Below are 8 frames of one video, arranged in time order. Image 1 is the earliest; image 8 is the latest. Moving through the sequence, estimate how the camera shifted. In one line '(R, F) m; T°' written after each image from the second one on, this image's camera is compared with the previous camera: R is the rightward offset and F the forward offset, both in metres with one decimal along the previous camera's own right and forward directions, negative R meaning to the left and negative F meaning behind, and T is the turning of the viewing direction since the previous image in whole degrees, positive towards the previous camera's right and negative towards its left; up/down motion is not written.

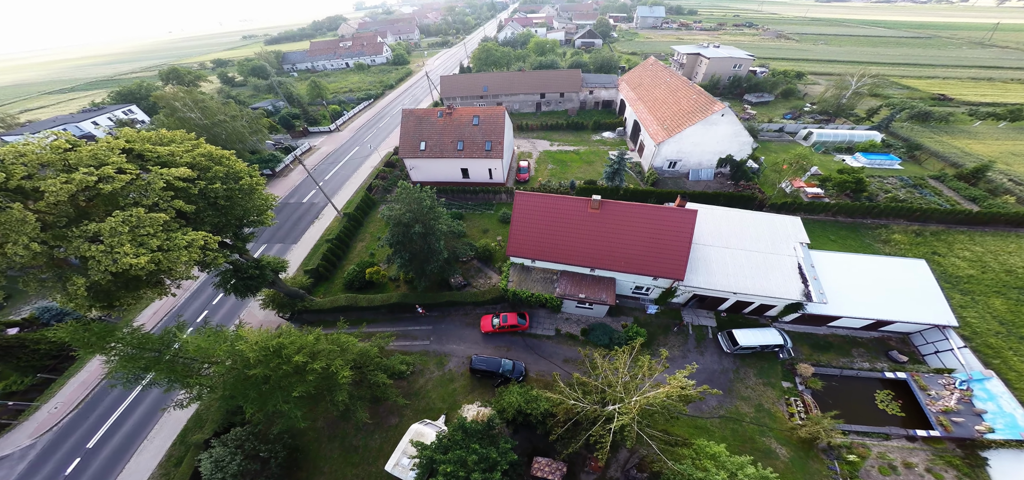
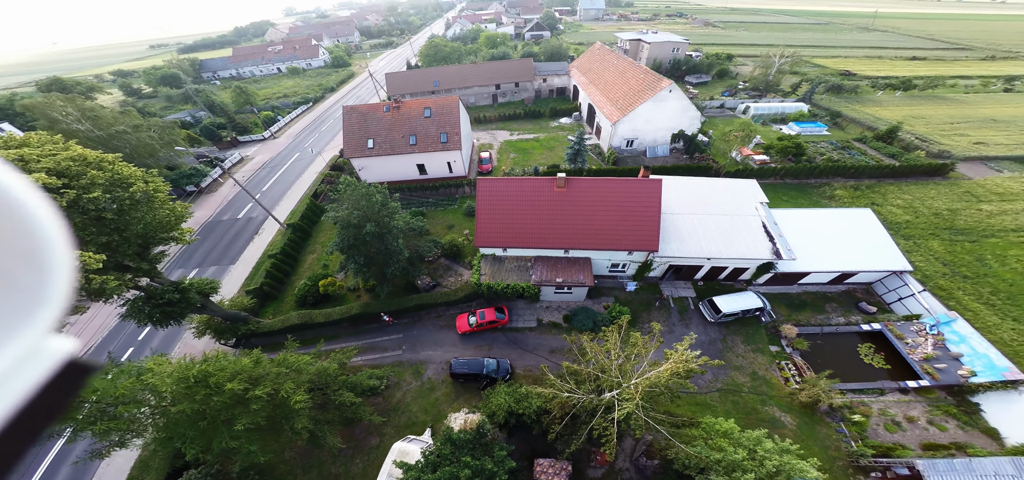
(-0.3, +1.7) m; +6°
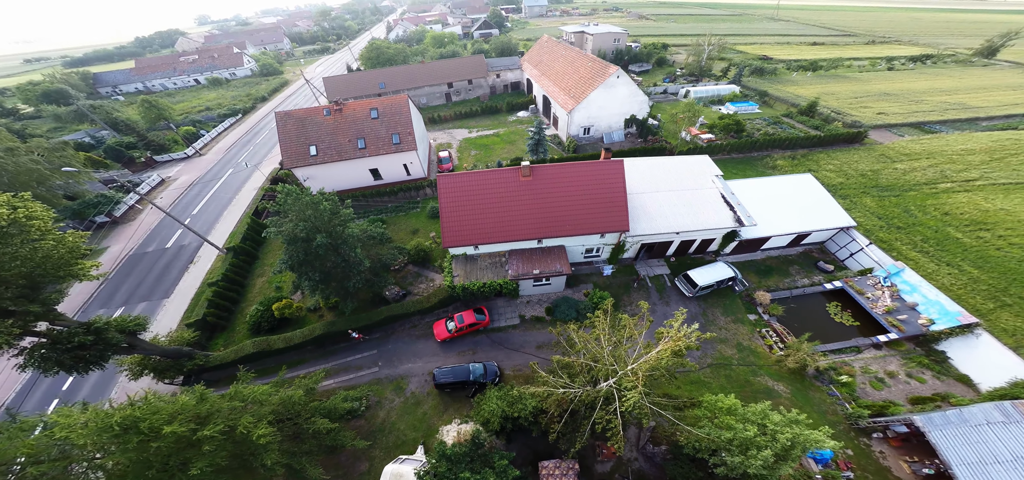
(-0.5, +1.1) m; +7°
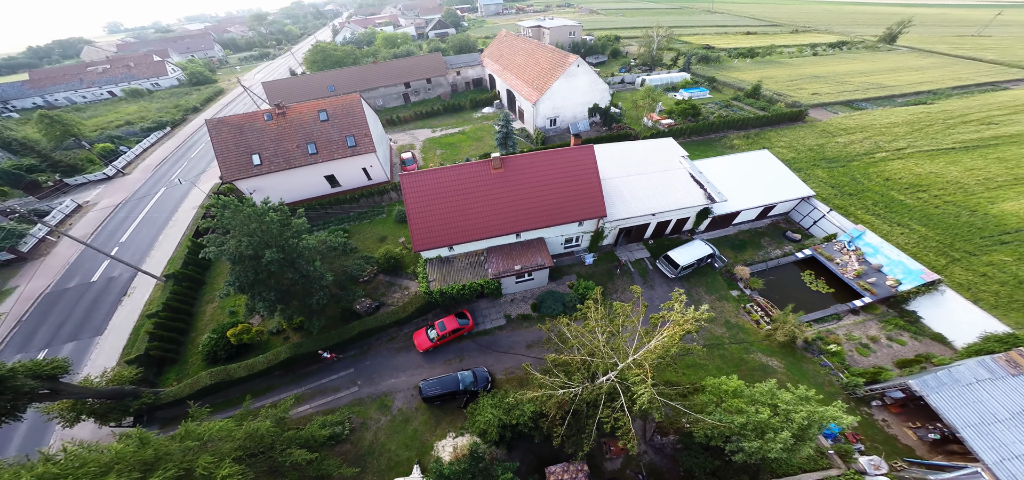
(-0.5, +1.1) m; +5°
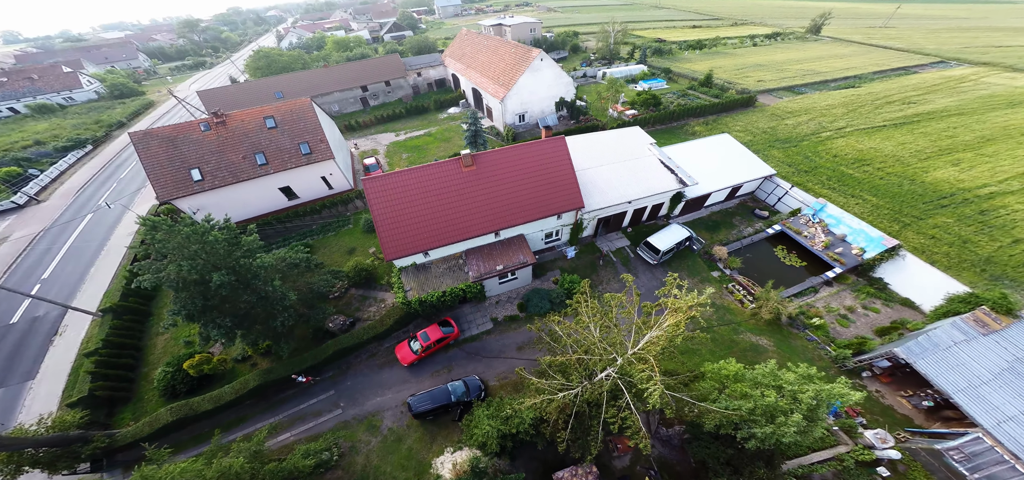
(-0.4, +0.8) m; +5°
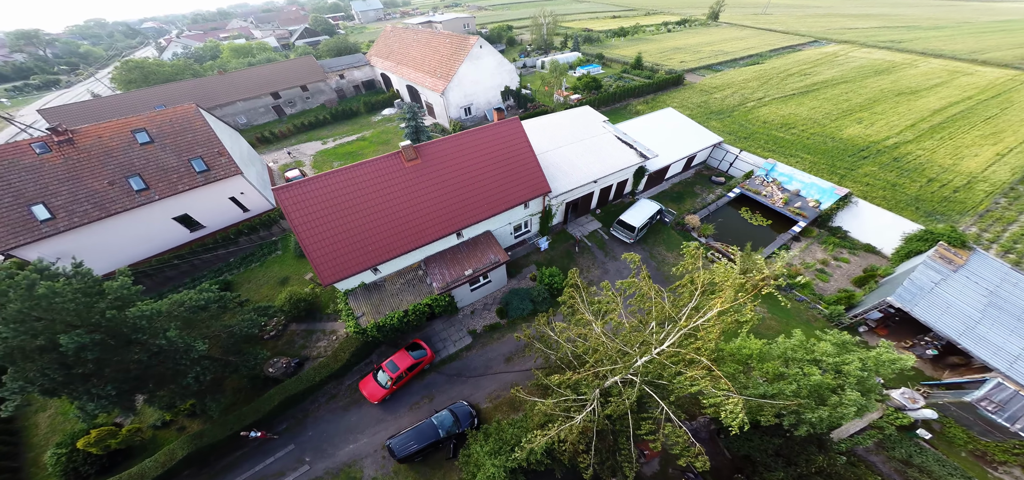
(-0.7, +2.6) m; +8°
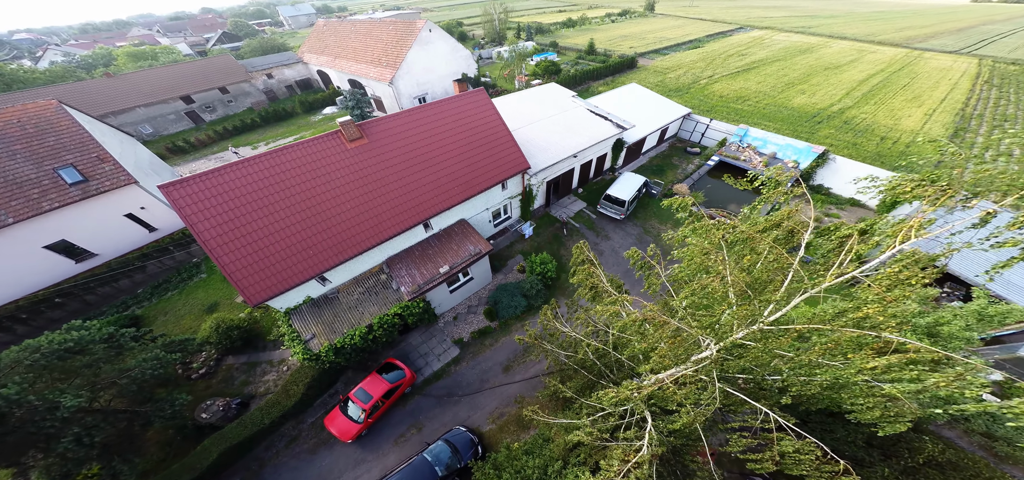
(-0.9, +2.8) m; +7°
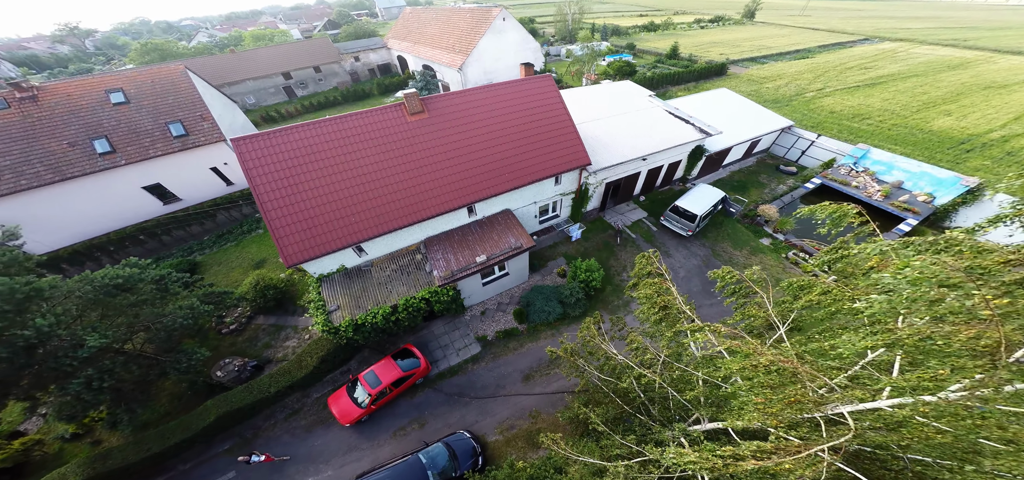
(+0.2, +1.2) m; -9°
